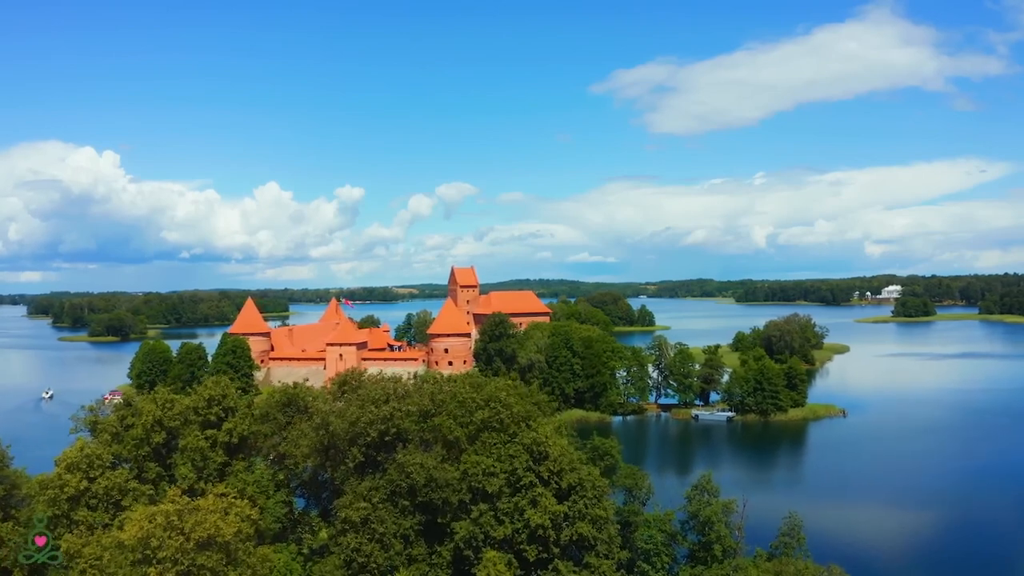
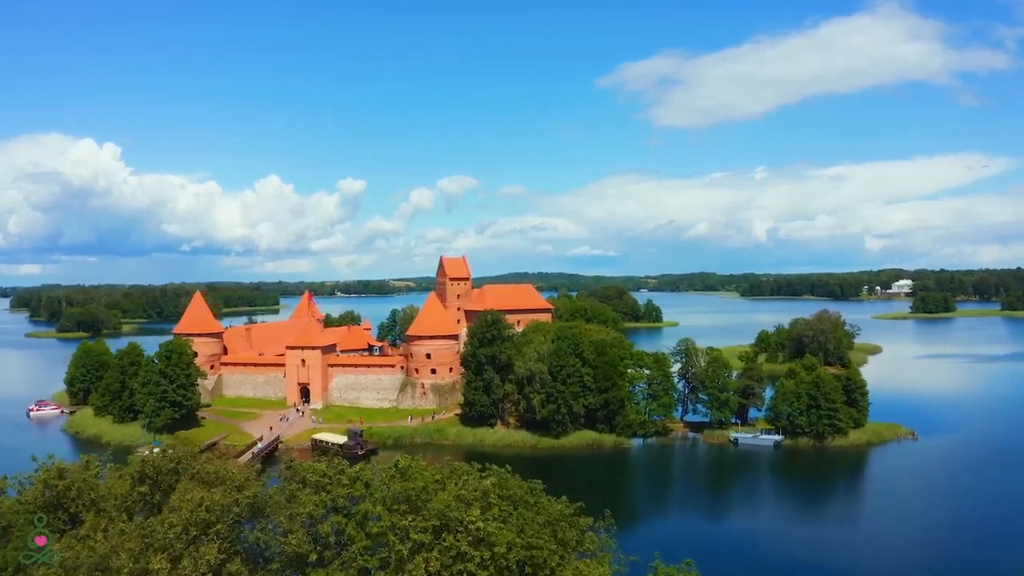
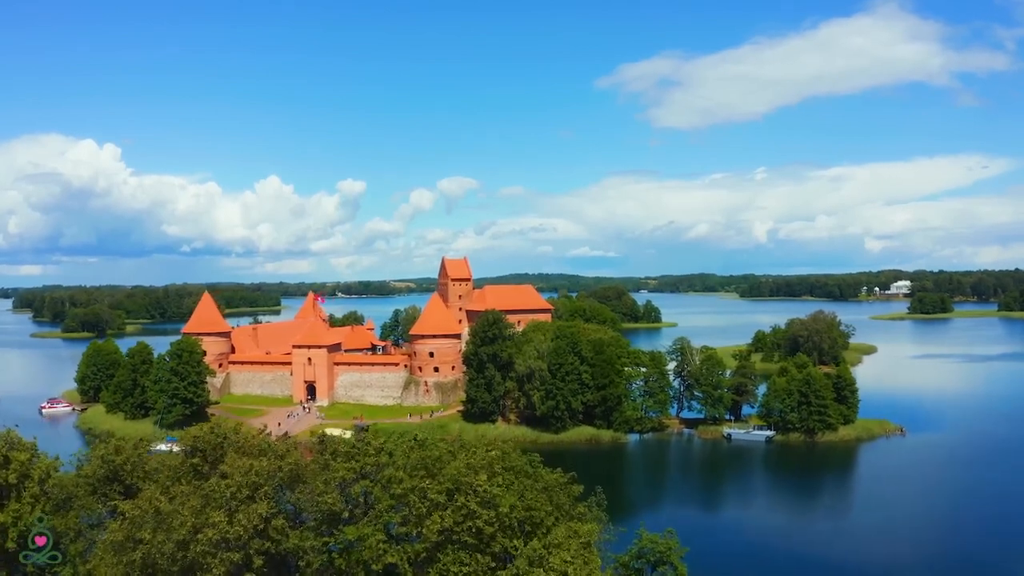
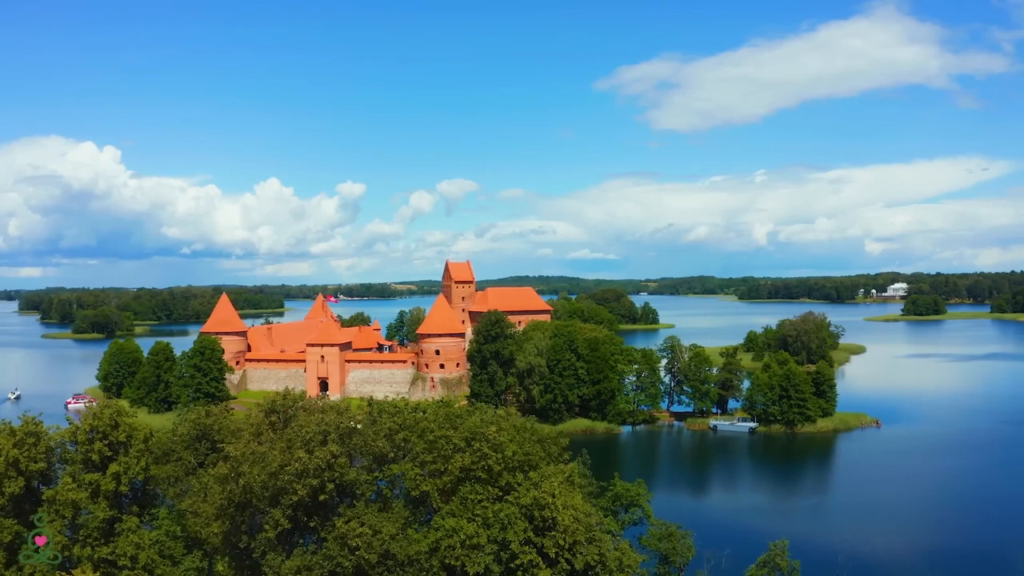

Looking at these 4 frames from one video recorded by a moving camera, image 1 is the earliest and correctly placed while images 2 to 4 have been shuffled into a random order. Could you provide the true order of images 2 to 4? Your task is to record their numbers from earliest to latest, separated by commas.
4, 3, 2
